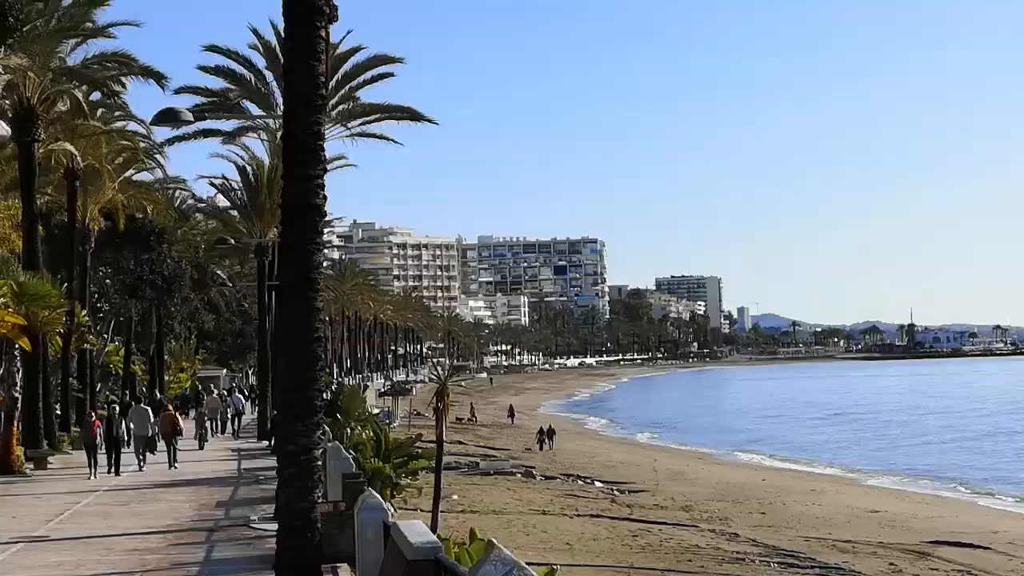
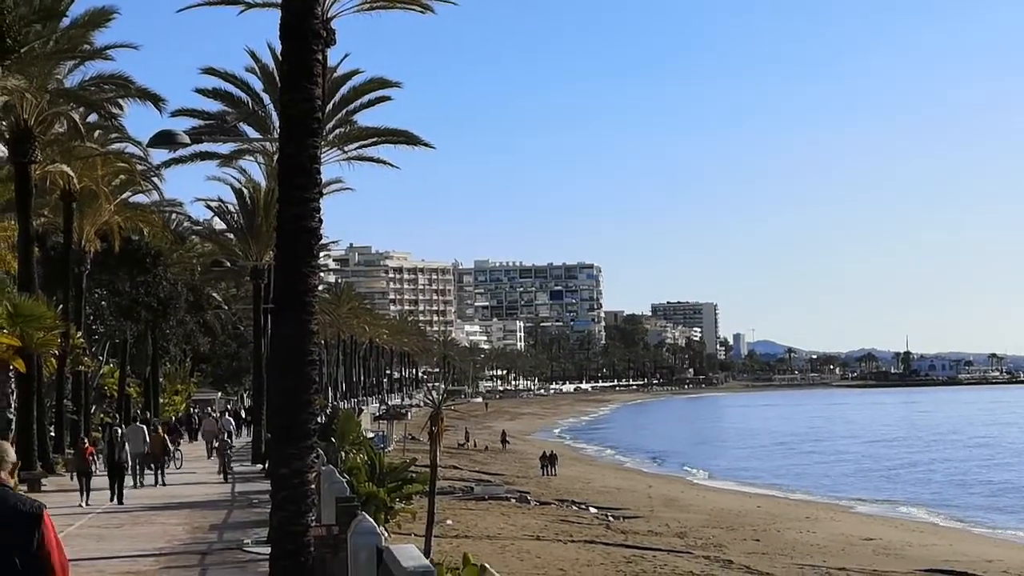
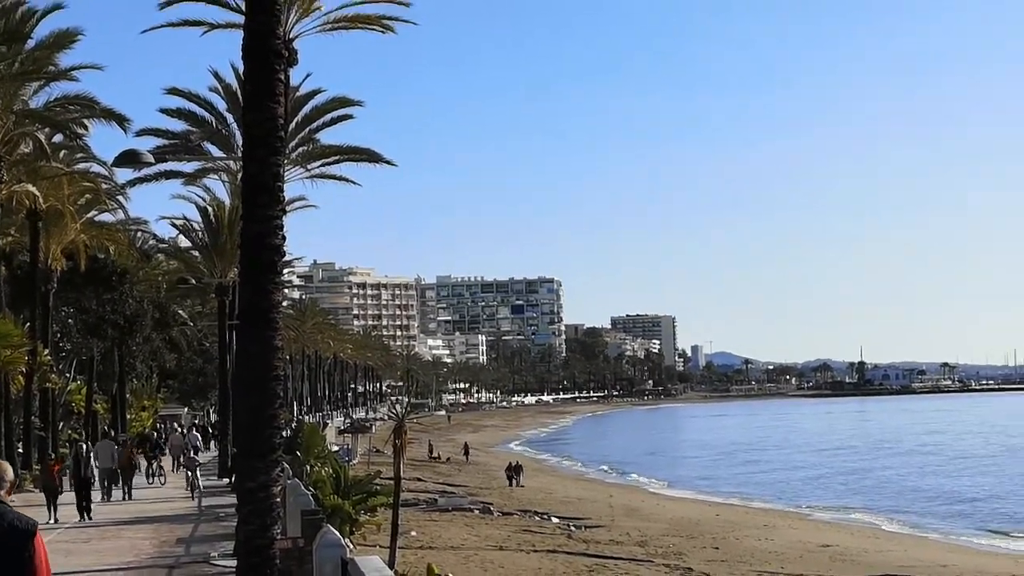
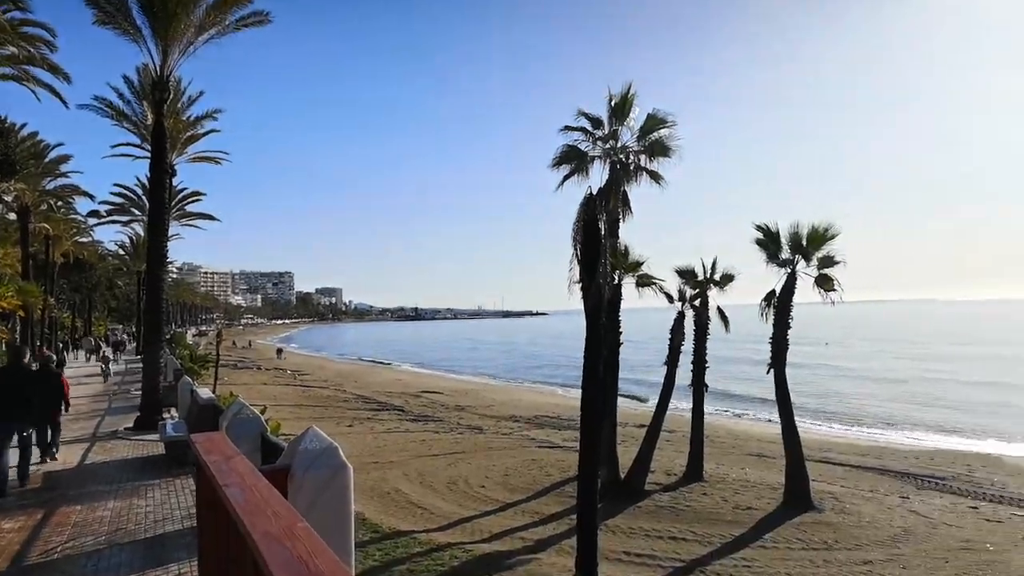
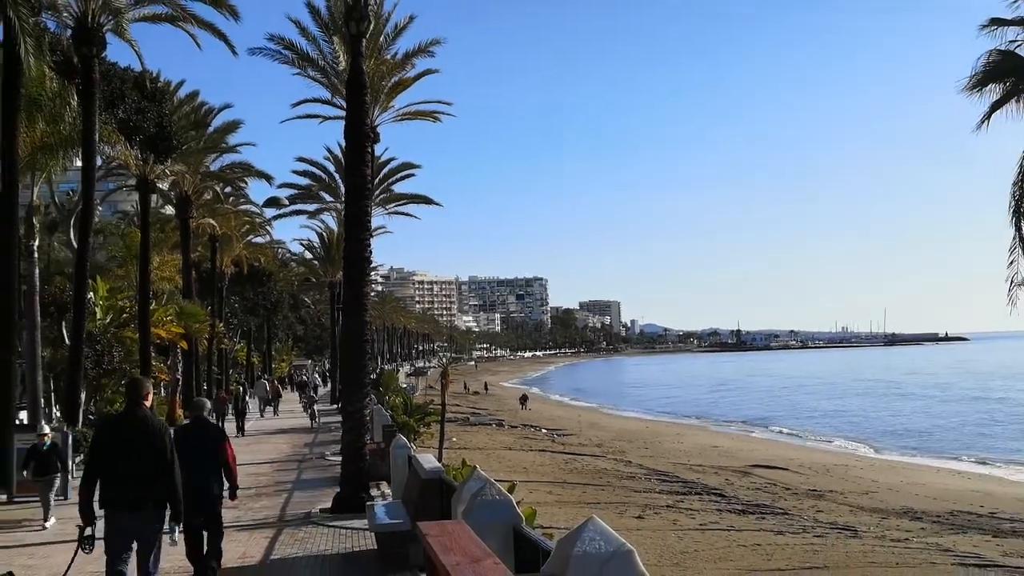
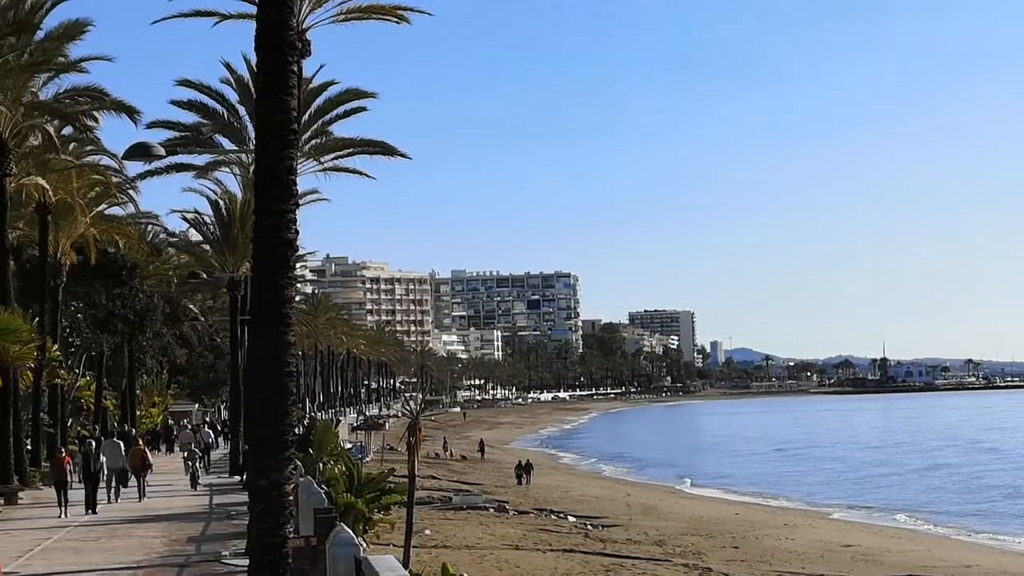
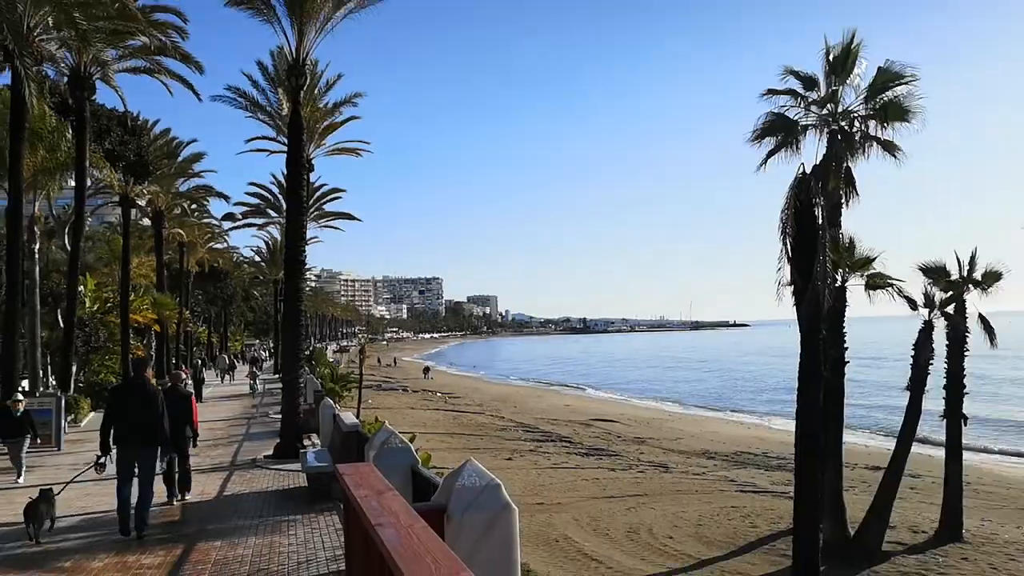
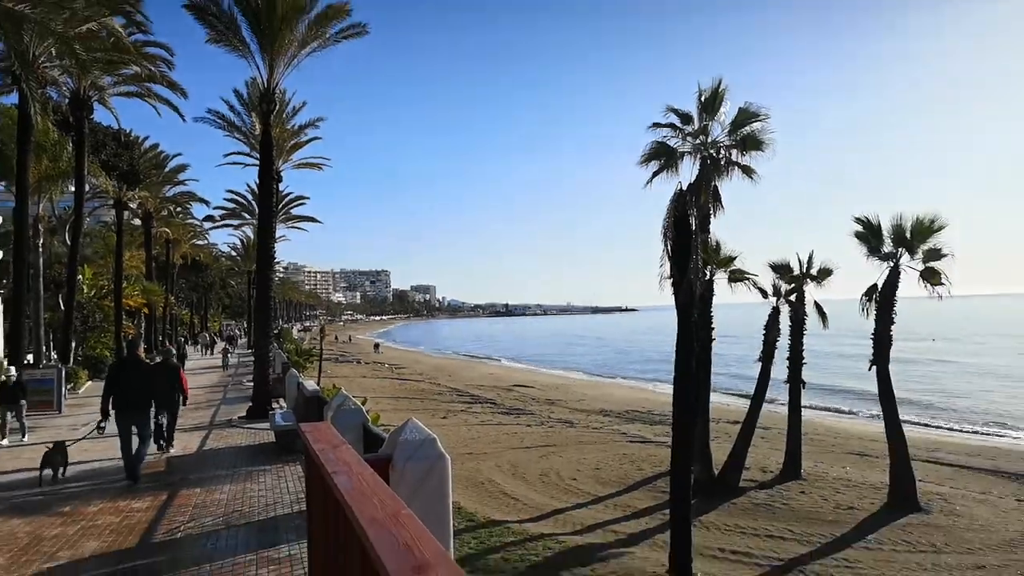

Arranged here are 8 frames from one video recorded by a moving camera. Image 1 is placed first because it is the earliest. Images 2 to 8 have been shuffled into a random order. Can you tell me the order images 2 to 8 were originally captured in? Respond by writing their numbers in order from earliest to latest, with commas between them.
6, 2, 3, 5, 7, 8, 4
